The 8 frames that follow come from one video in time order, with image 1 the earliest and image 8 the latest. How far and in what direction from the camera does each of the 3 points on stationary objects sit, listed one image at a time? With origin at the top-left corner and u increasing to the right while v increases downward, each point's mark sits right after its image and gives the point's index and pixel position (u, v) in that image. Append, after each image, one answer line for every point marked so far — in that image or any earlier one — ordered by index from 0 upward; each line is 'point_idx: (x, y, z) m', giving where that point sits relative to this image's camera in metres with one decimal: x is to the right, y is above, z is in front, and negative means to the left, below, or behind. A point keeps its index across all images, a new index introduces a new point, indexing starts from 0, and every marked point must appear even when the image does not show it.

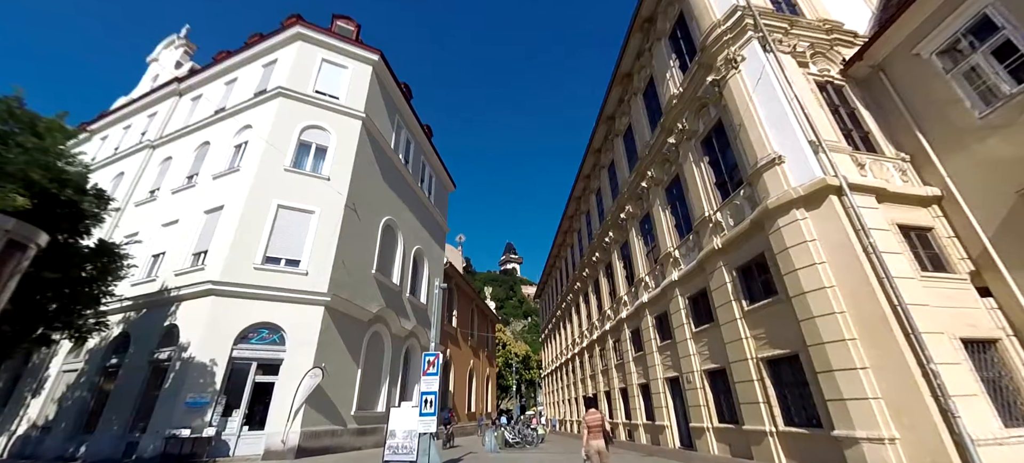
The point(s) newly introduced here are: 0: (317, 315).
0: (-6.1, -2.5, +12.1) m
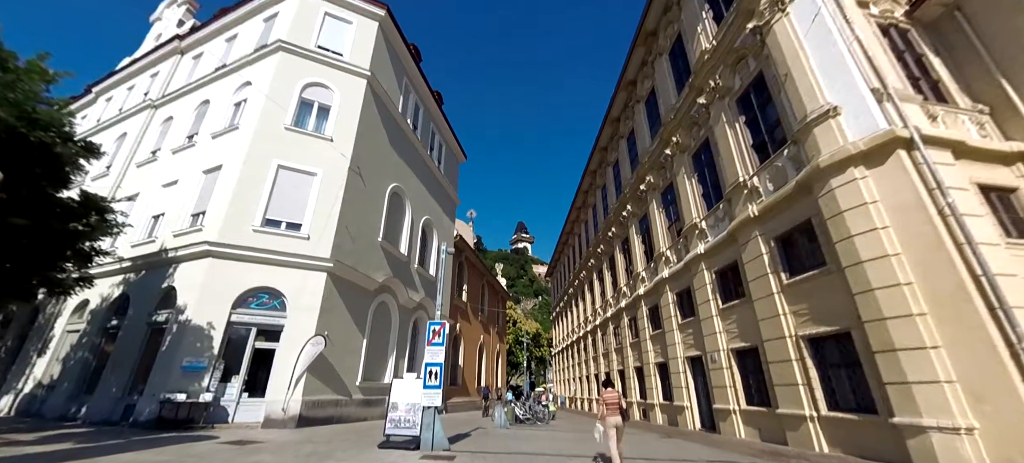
0: (-5.7, -1.4, +11.5) m
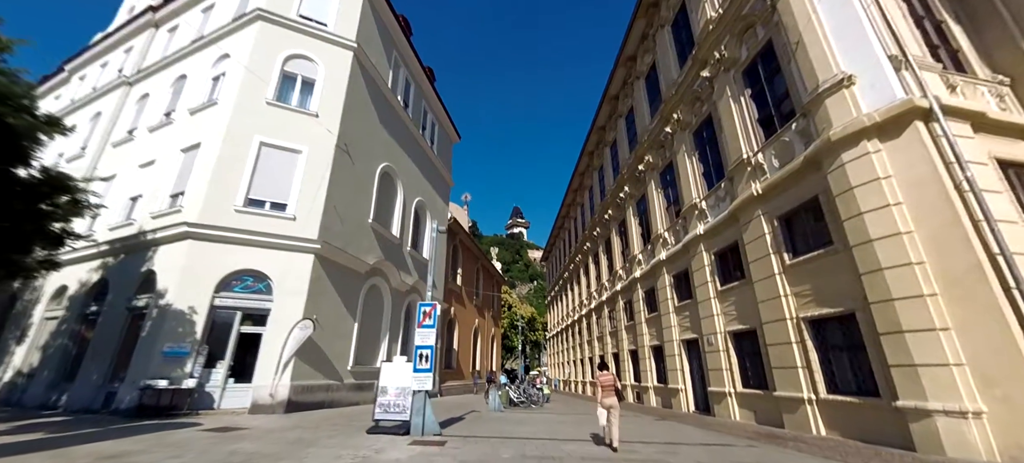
0: (-5.9, -0.8, +11.1) m
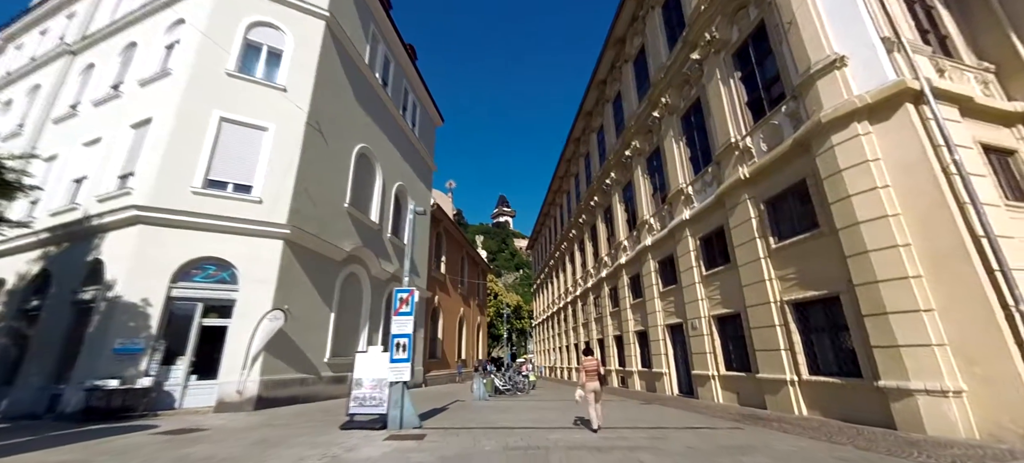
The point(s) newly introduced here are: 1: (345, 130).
0: (-6.4, -0.5, +10.6) m
1: (-5.9, +3.6, +14.1) m
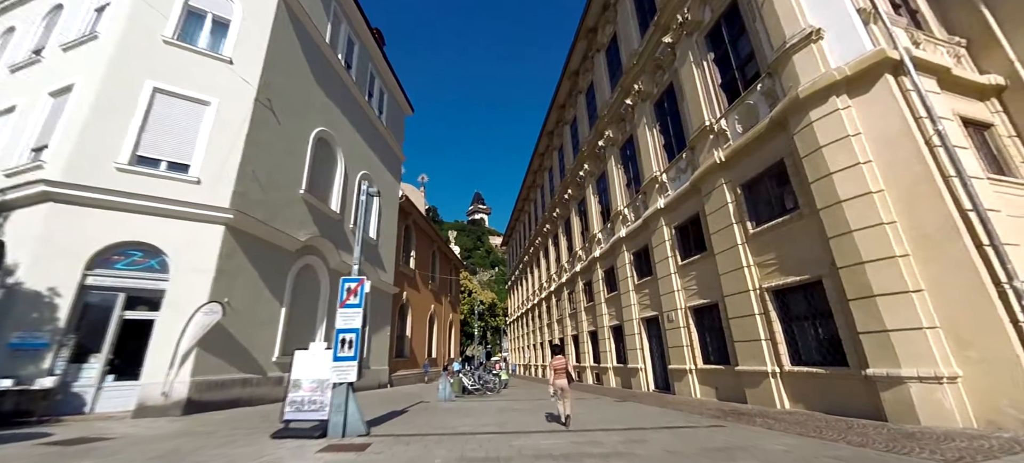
0: (-7.2, -0.1, +9.4) m
1: (-6.9, +4.0, +12.9) m
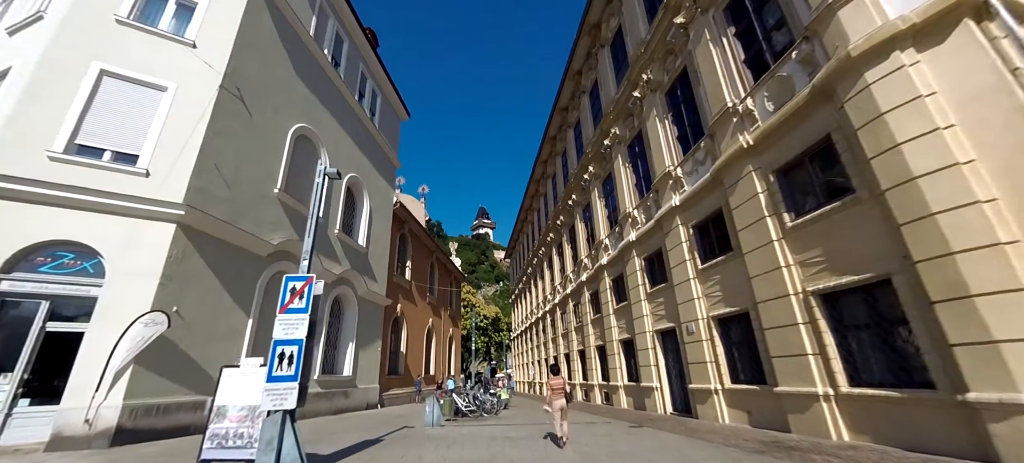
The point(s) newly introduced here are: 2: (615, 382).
0: (-7.3, -0.1, +8.2) m
1: (-7.0, +3.9, +11.8) m
2: (+3.8, -5.5, +14.6) m
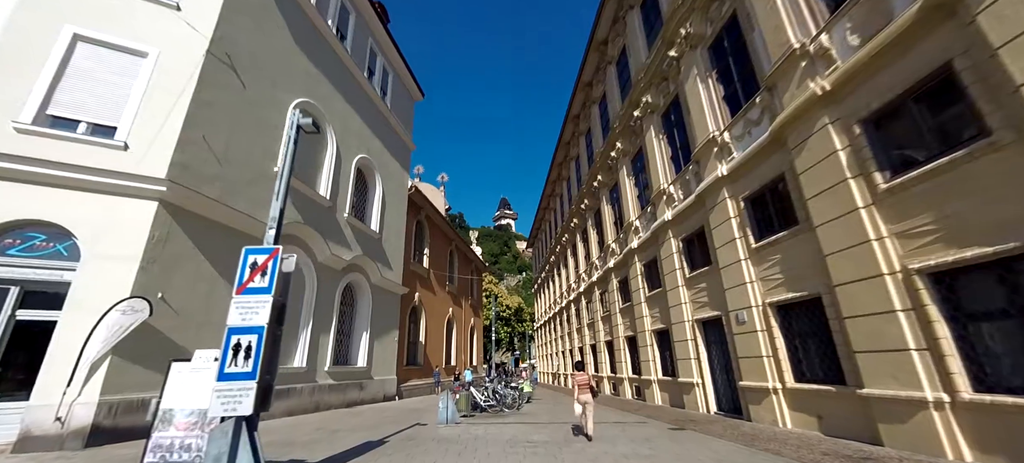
0: (-6.9, +0.3, +7.4) m
1: (-6.5, +4.4, +10.9) m
2: (+4.6, -4.9, +13.2) m
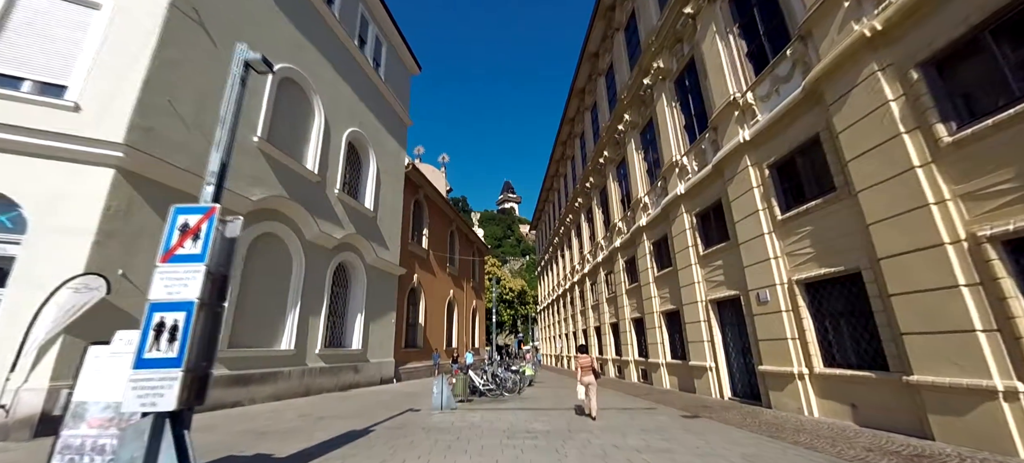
0: (-7.0, +0.8, +6.6) m
1: (-6.5, +5.0, +10.0) m
2: (+4.6, -4.1, +12.6) m
